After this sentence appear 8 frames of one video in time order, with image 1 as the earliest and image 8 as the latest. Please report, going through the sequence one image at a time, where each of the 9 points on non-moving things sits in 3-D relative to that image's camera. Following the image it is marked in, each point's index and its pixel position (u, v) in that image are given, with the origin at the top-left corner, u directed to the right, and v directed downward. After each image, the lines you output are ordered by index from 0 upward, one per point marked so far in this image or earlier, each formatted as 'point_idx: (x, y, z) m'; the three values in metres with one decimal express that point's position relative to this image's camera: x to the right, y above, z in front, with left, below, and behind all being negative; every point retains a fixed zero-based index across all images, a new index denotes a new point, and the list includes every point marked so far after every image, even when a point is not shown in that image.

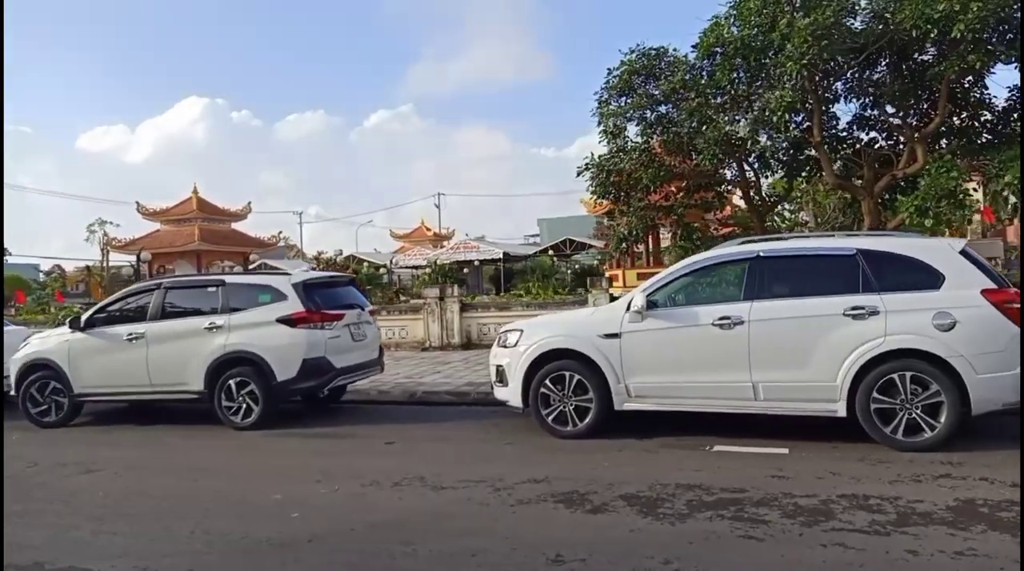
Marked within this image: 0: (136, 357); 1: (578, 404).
0: (-4.7, -0.9, +9.1) m
1: (+0.7, -1.2, +7.2) m
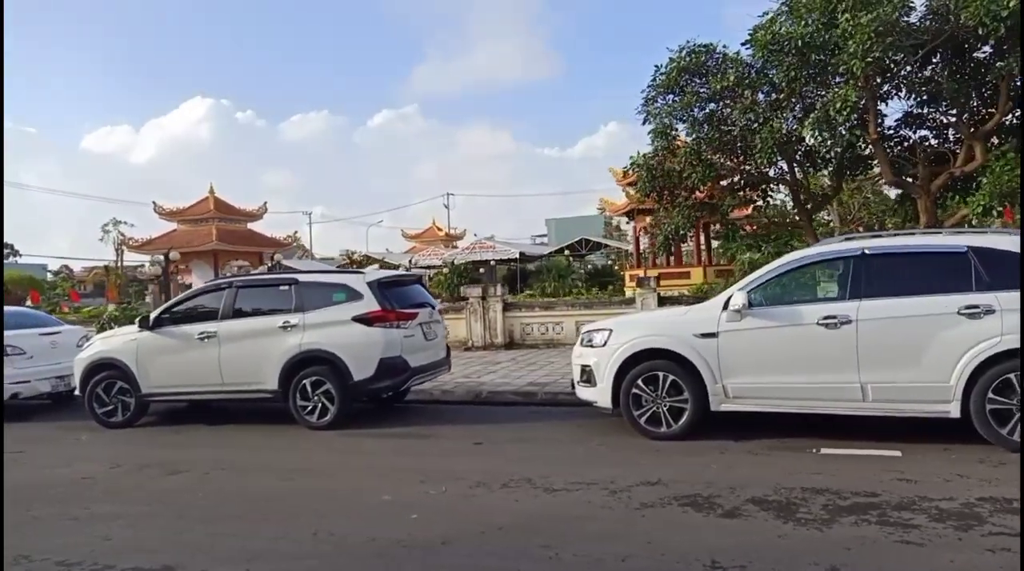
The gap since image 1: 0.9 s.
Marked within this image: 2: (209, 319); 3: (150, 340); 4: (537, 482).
0: (-3.8, -0.9, +9.0) m
1: (+1.6, -1.2, +7.1) m
2: (-3.8, -0.4, +9.2) m
3: (-4.6, -0.7, +9.3) m
4: (+0.2, -1.6, +5.9) m
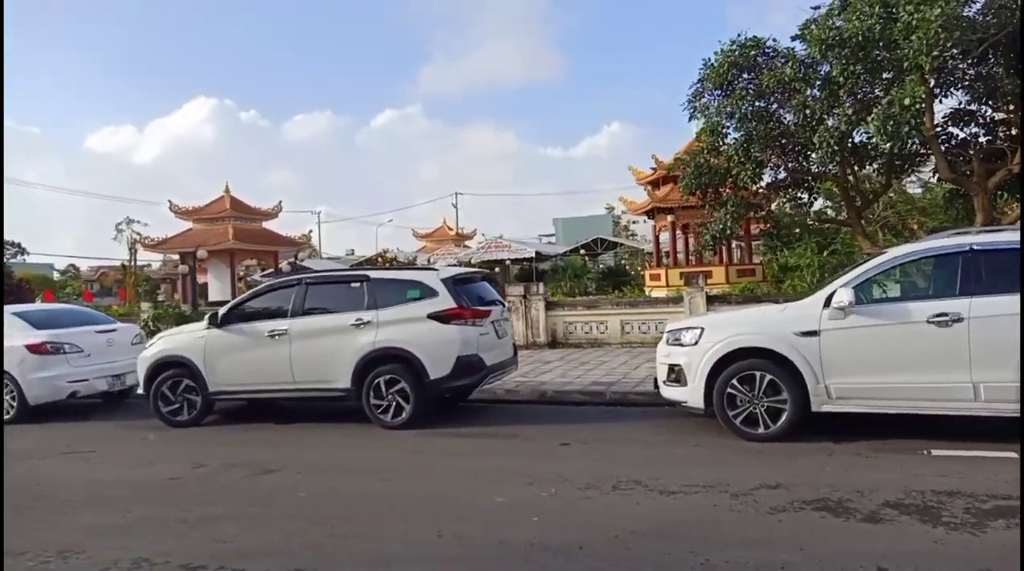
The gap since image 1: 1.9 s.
0: (-2.8, -0.8, +8.9) m
1: (+2.5, -1.1, +6.9) m
2: (-2.9, -0.4, +9.0) m
3: (-3.7, -0.7, +9.2) m
4: (+1.1, -1.6, +5.8) m
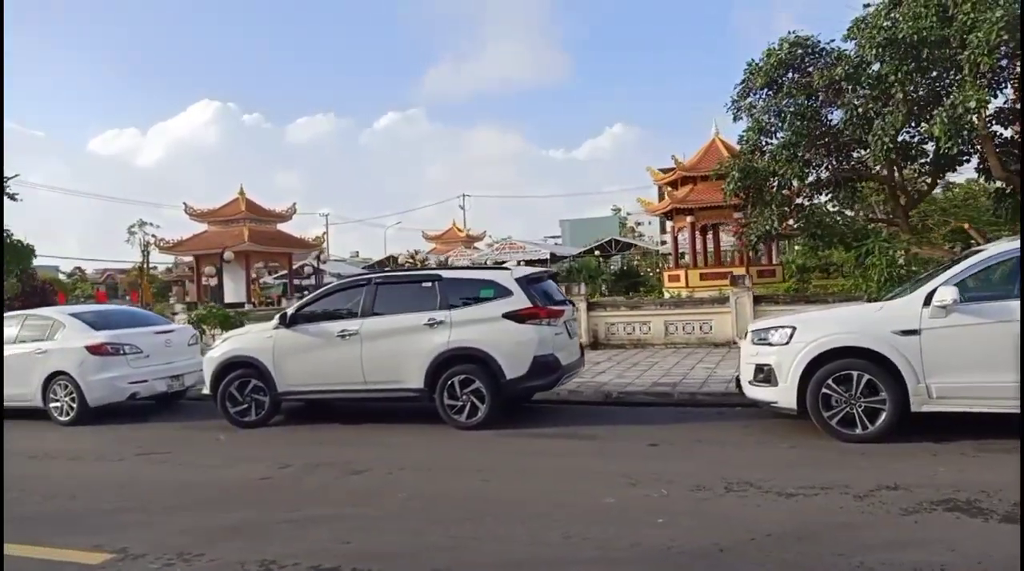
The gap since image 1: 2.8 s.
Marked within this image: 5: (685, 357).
0: (-2.0, -0.8, +8.8) m
1: (+3.4, -1.1, +6.8) m
2: (-2.0, -0.4, +9.0) m
3: (-2.8, -0.7, +9.1) m
4: (+2.0, -1.6, +5.7) m
5: (+3.2, -1.3, +13.1) m
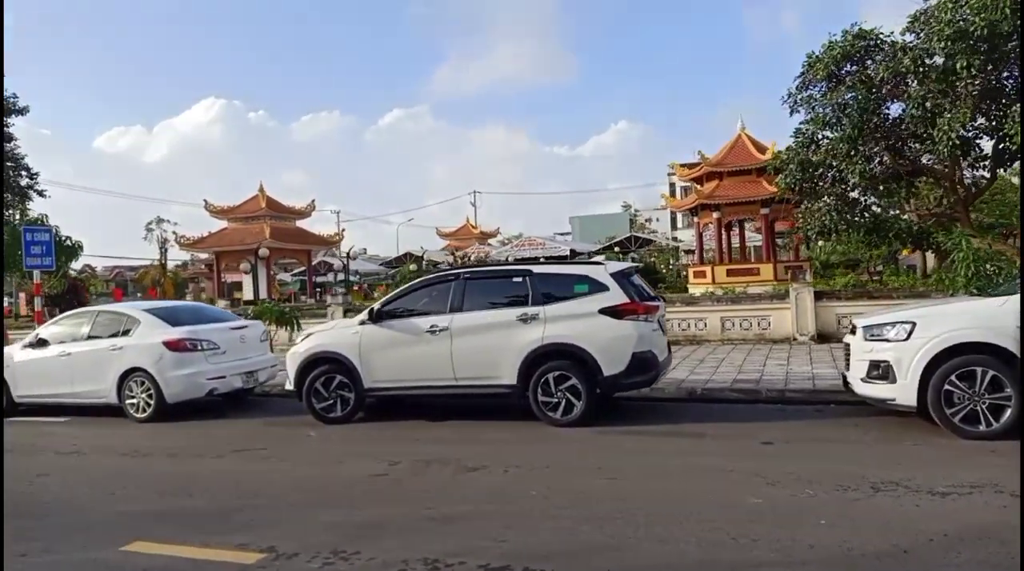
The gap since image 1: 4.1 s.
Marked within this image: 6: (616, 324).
0: (-0.8, -0.8, +8.7) m
1: (+4.4, -1.1, +6.7) m
2: (-0.9, -0.3, +8.9) m
3: (-1.7, -0.6, +9.0) m
4: (+3.1, -1.5, +5.6) m
5: (+4.3, -1.2, +13.0) m
6: (+1.2, -0.4, +8.1) m
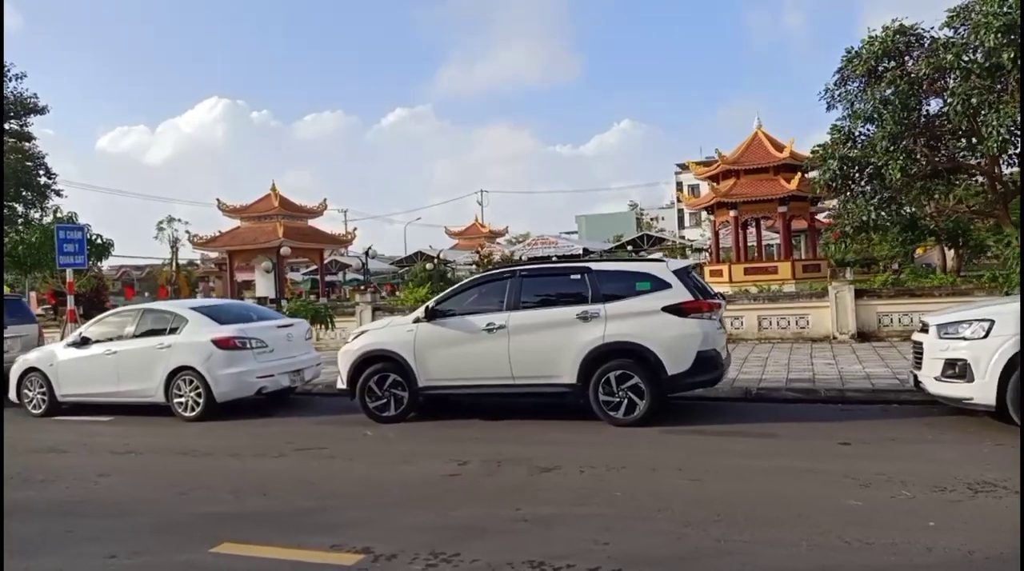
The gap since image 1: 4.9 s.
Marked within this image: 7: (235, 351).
0: (-0.1, -0.8, +8.6) m
1: (+5.1, -1.1, +6.6) m
2: (-0.2, -0.3, +8.8) m
3: (-1.0, -0.6, +8.9) m
4: (+3.7, -1.5, +5.4) m
5: (+5.0, -1.2, +12.8) m
6: (+1.9, -0.4, +8.0) m
7: (-3.8, -0.9, +9.9) m
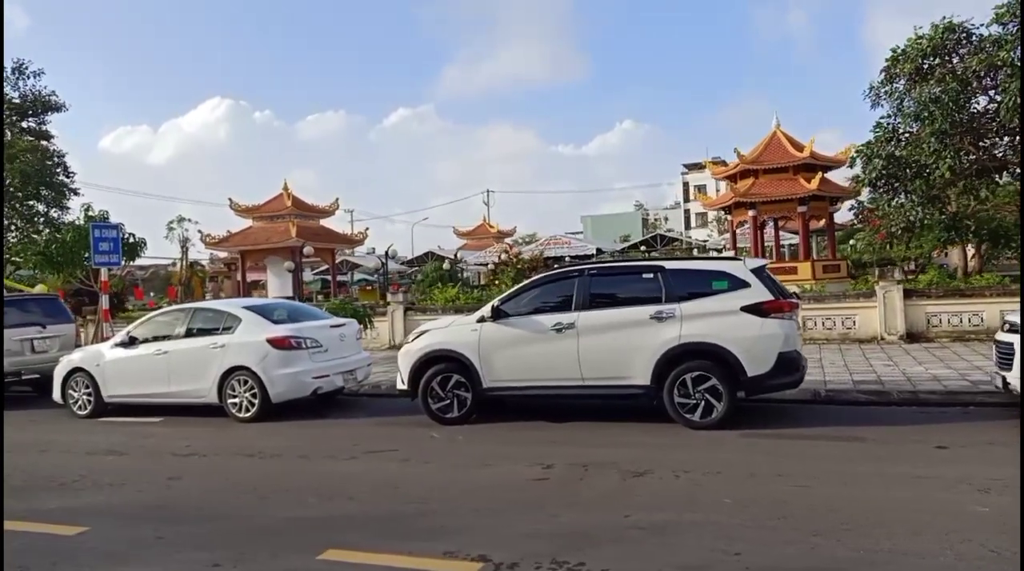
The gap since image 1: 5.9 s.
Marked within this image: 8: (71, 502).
0: (+0.7, -0.7, +8.4) m
1: (+6.0, -1.0, +6.3) m
2: (+0.6, -0.3, +8.6) m
3: (-0.2, -0.6, +8.7) m
4: (+4.6, -1.5, +5.2) m
5: (+5.9, -1.2, +12.6) m
6: (+2.7, -0.4, +7.8) m
7: (-3.0, -0.9, +9.8) m
8: (-4.1, -2.0, +6.7) m
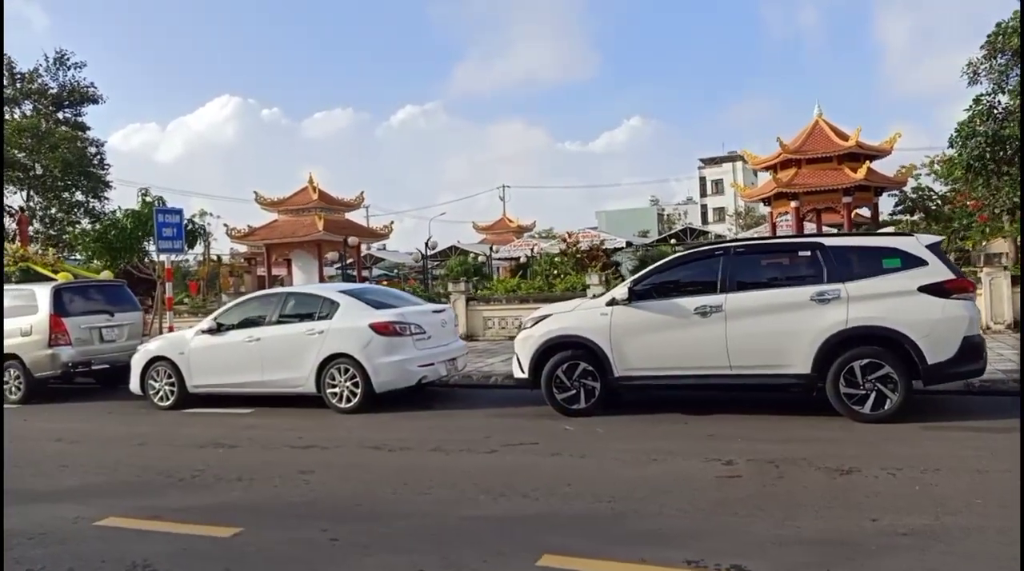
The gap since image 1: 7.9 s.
0: (+2.2, -0.5, +7.7) m
1: (+7.5, -0.8, +5.6) m
2: (+2.1, -0.1, +7.9) m
3: (+1.3, -0.3, +8.0) m
4: (+6.0, -1.3, +4.5) m
5: (+7.4, -1.0, +11.9) m
6: (+4.2, -0.2, +7.1) m
7: (-1.5, -0.7, +9.1) m
8: (-2.6, -1.8, +6.0) m
